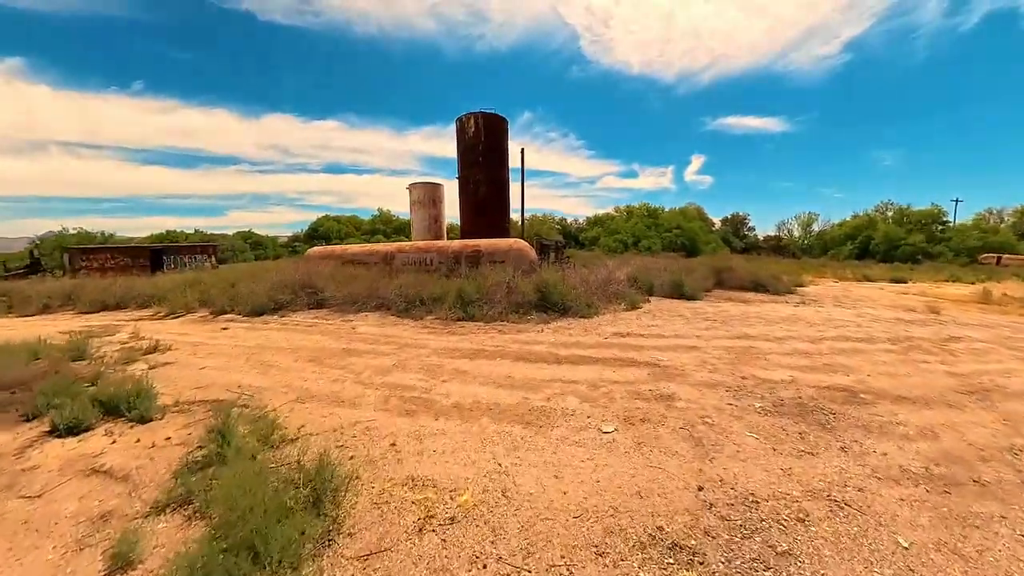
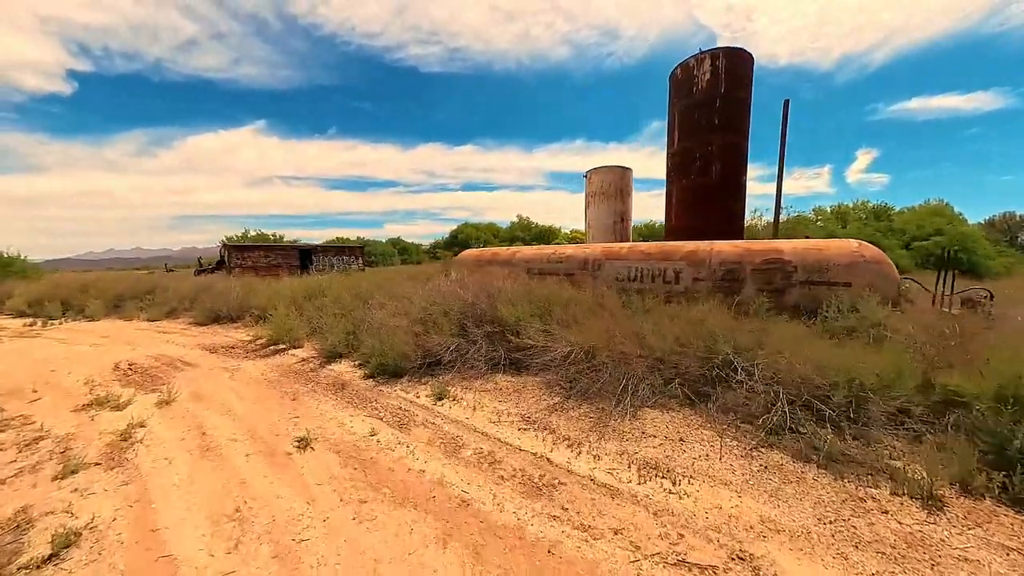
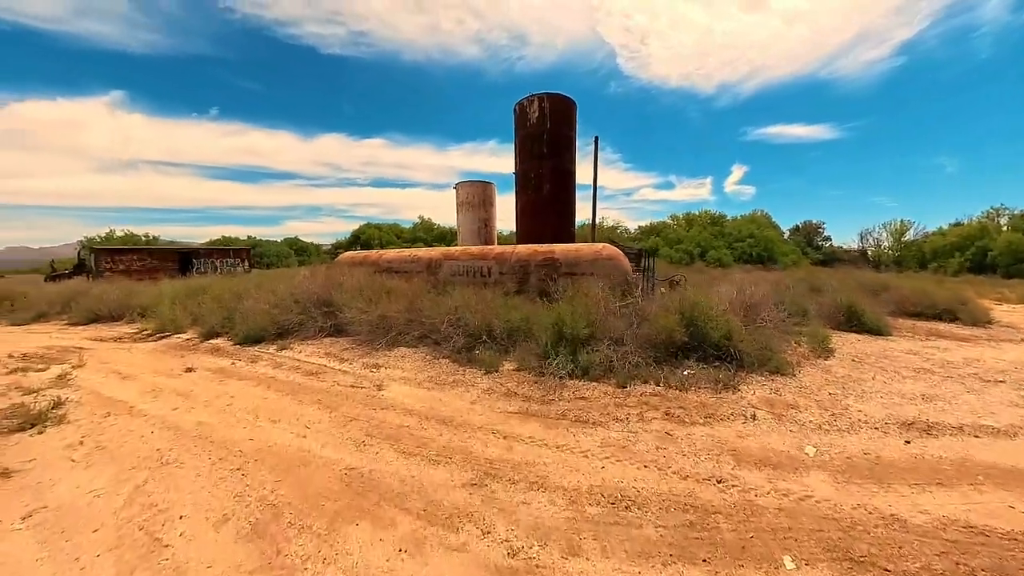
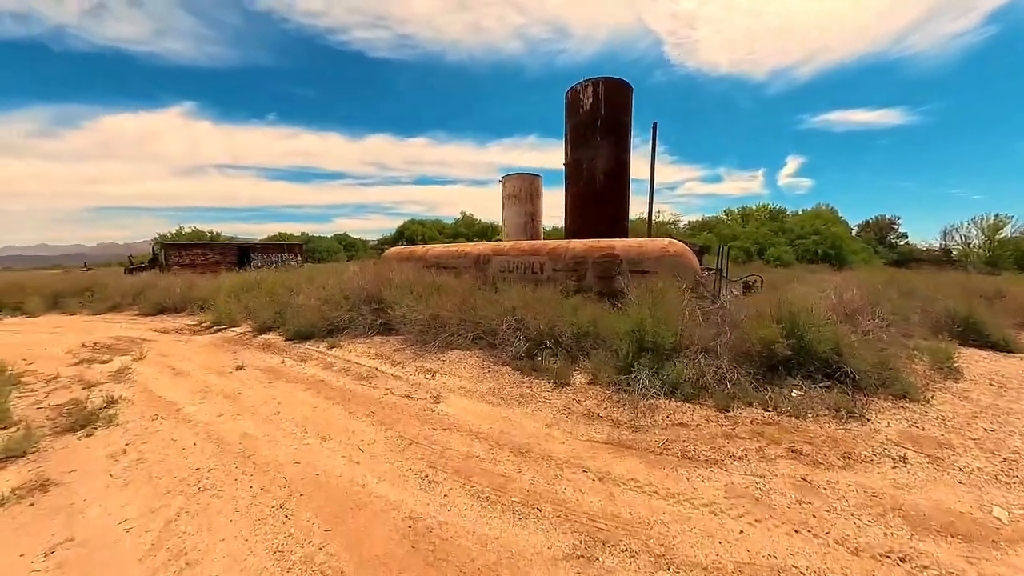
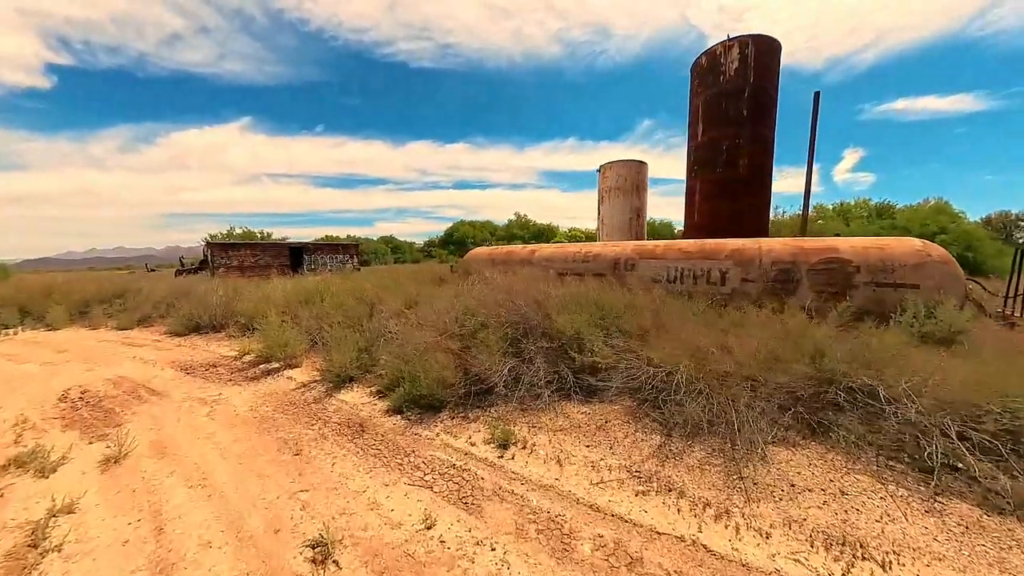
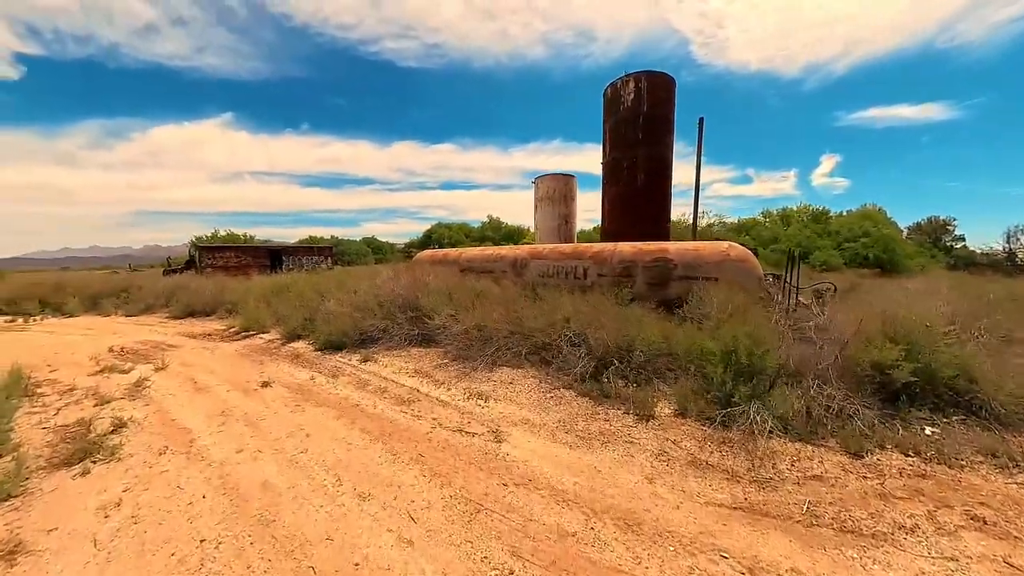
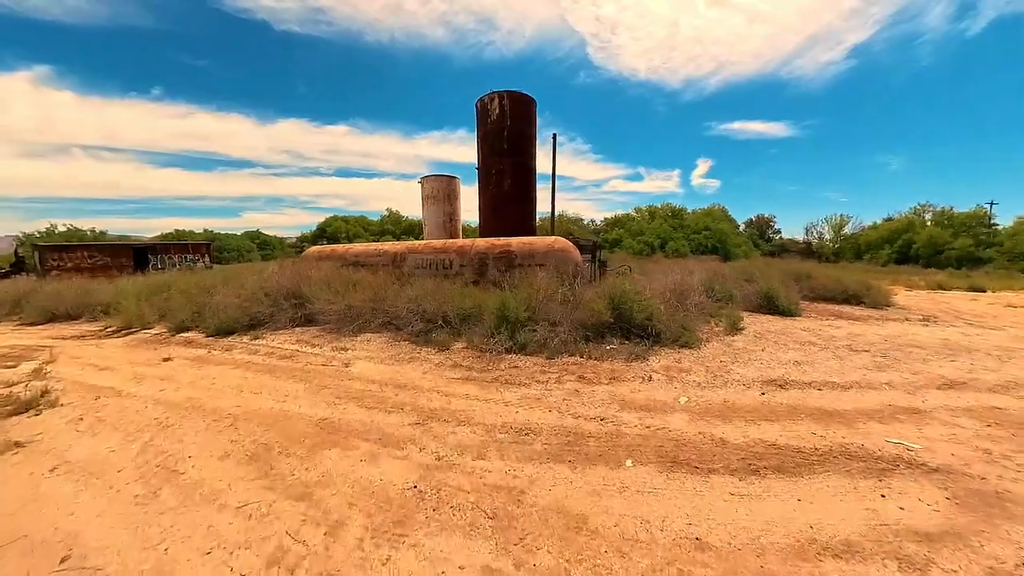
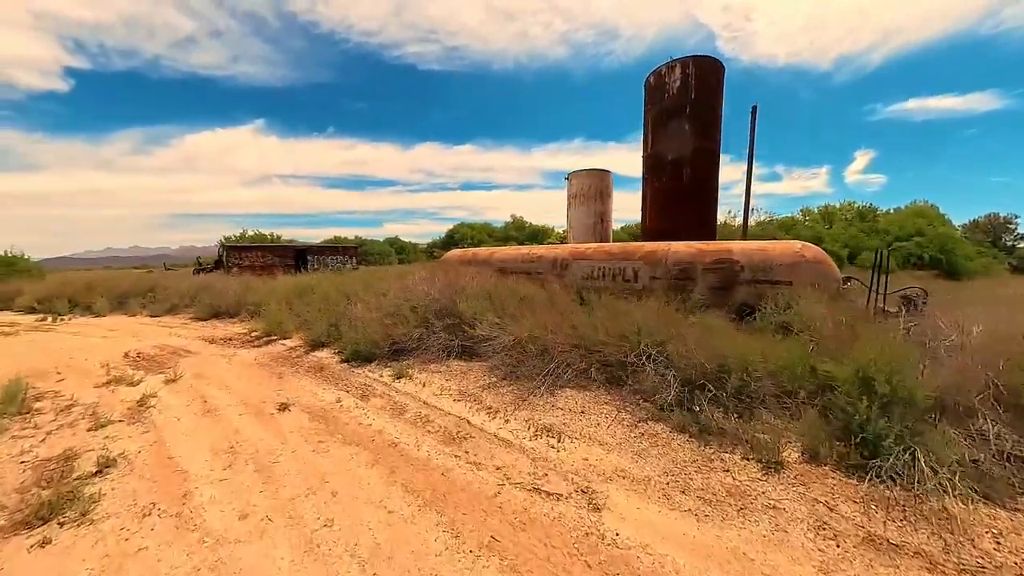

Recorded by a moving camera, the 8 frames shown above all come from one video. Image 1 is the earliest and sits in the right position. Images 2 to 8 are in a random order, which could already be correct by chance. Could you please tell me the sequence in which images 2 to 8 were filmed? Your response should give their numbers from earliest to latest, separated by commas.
7, 3, 4, 6, 8, 2, 5
